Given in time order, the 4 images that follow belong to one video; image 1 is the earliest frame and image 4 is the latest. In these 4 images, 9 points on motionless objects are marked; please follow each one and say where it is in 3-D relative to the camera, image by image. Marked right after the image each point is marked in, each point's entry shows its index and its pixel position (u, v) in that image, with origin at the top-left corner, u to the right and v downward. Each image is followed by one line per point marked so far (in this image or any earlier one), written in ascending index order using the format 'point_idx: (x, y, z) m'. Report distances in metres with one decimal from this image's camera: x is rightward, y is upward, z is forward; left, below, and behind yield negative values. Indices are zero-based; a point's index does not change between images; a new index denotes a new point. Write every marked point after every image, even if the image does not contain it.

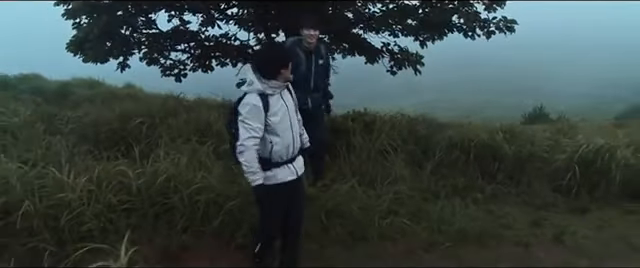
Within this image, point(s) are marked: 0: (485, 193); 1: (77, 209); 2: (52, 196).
0: (+1.2, -0.4, +5.0) m
1: (-1.5, -0.5, +4.1) m
2: (-1.7, -0.4, +4.1) m
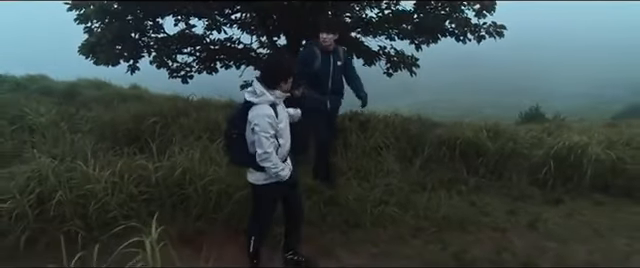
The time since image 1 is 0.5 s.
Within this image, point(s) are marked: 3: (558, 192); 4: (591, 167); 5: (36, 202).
0: (+1.2, -0.4, +5.5) m
1: (-1.5, -0.4, +4.6) m
2: (-1.7, -0.4, +4.7) m
3: (+1.9, -0.5, +5.5) m
4: (+2.2, -0.3, +5.6) m
5: (-1.9, -0.5, +4.6) m
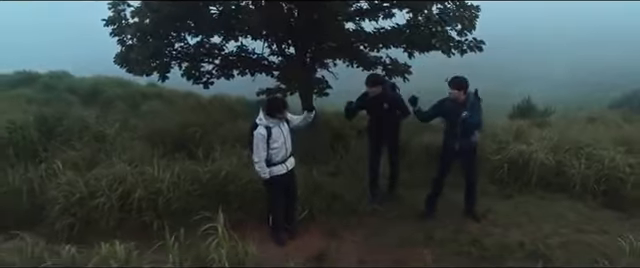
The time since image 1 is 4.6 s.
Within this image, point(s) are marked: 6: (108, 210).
0: (+1.3, -0.5, +7.1) m
1: (-1.4, -0.6, +6.2) m
2: (-1.6, -0.5, +6.3) m
3: (+2.0, -0.6, +7.1) m
4: (+2.3, -0.4, +7.2) m
5: (-1.8, -0.6, +6.2) m
6: (-1.9, -0.7, +6.1) m
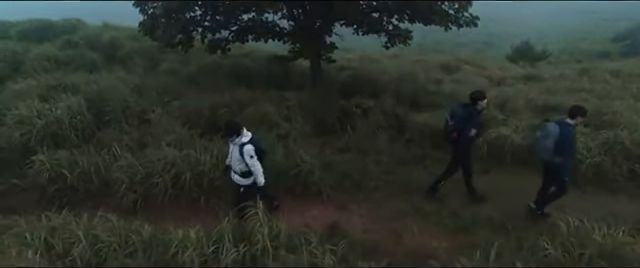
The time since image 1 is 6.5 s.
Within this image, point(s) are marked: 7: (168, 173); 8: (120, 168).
0: (+1.4, -0.3, +8.6) m
1: (-1.3, -0.5, +7.8) m
2: (-1.4, -0.4, +7.8) m
3: (+2.2, -0.4, +8.6) m
4: (+2.5, -0.2, +8.7) m
5: (-1.7, -0.5, +7.7) m
6: (-1.8, -0.6, +7.7) m
7: (-1.7, -0.5, +7.7) m
8: (-2.4, -0.4, +7.9) m
